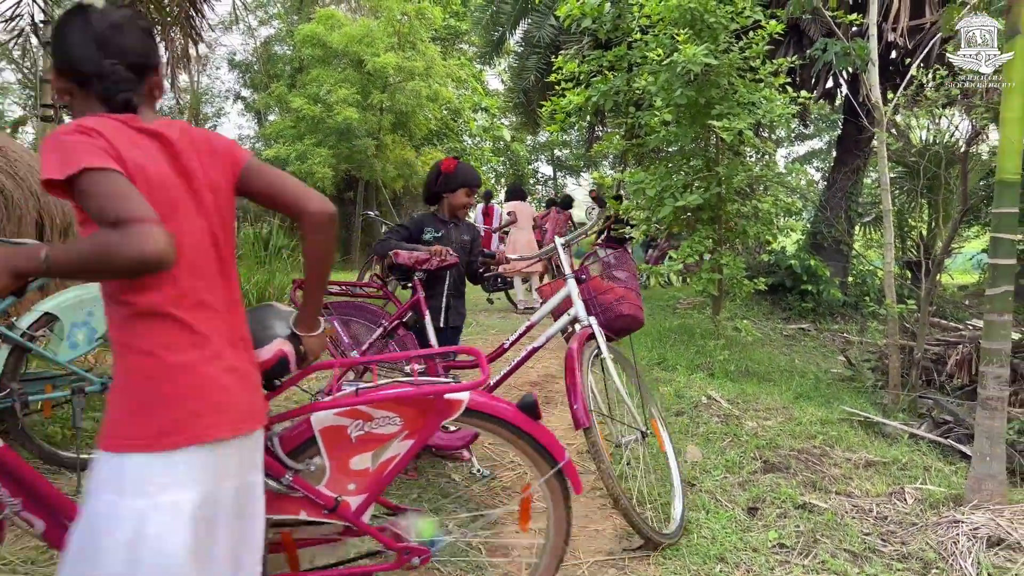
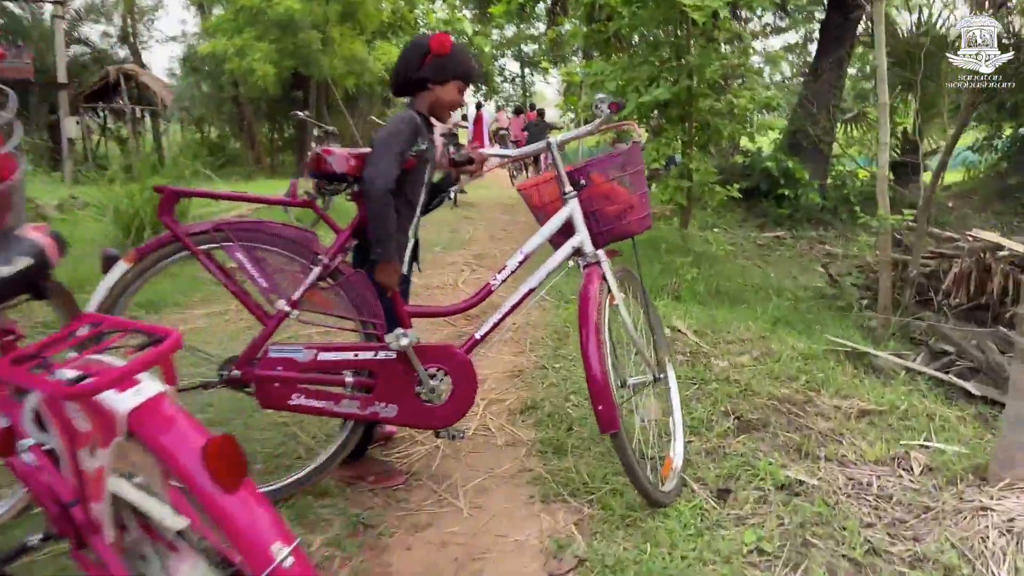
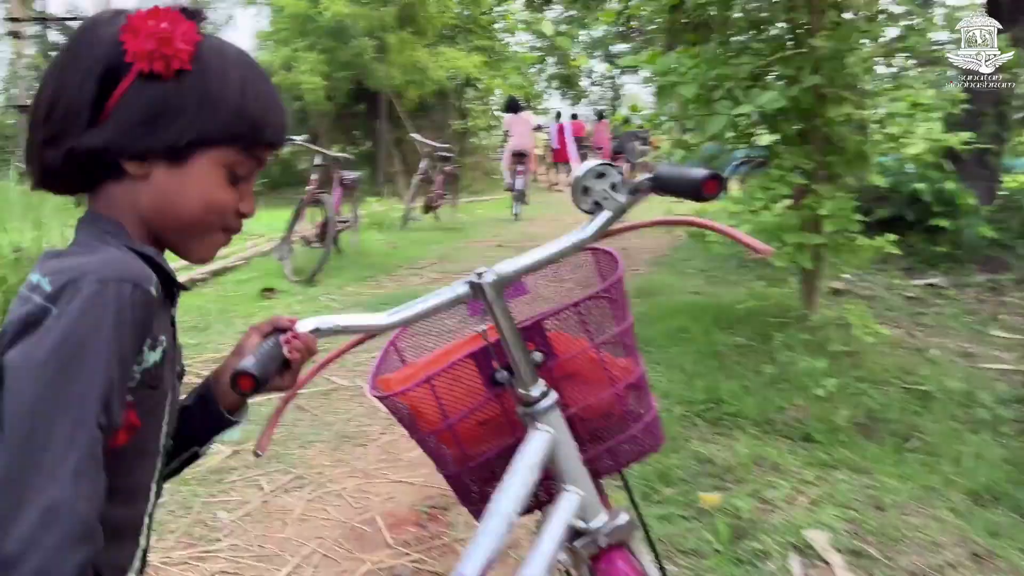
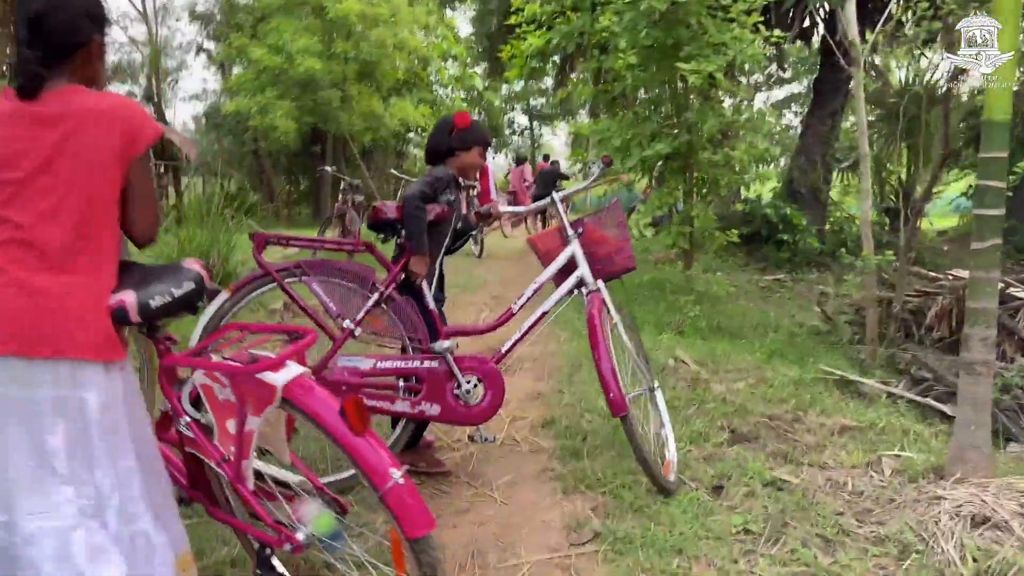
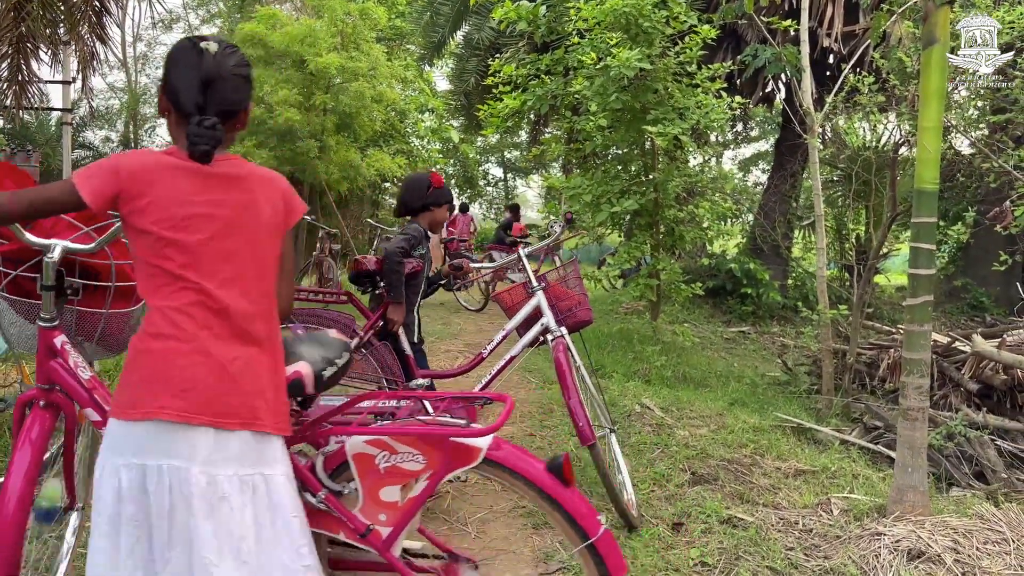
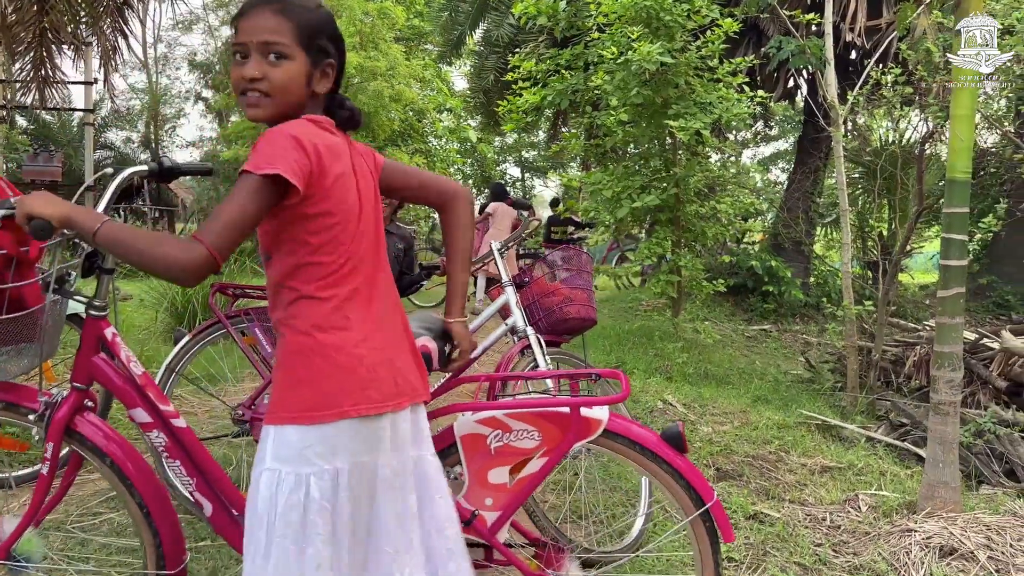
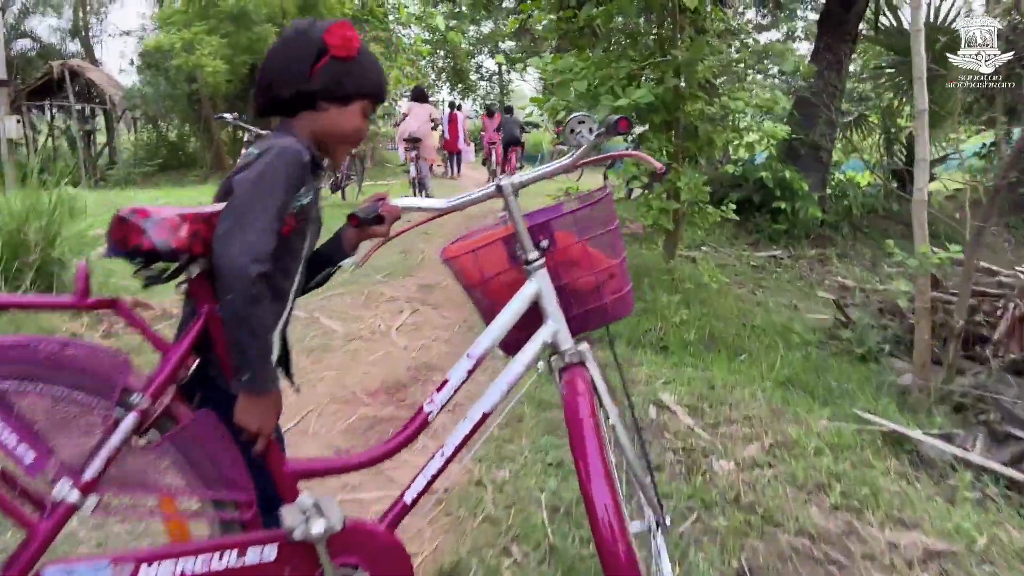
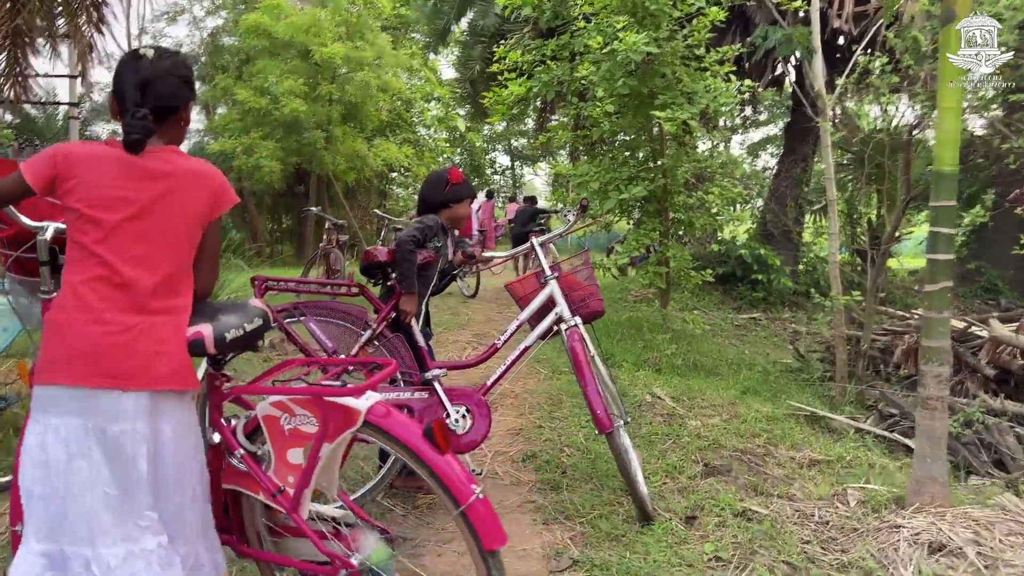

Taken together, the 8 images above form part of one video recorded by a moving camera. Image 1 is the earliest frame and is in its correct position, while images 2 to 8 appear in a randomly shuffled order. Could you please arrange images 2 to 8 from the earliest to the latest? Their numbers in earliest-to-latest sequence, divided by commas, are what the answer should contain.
6, 5, 8, 4, 2, 7, 3
